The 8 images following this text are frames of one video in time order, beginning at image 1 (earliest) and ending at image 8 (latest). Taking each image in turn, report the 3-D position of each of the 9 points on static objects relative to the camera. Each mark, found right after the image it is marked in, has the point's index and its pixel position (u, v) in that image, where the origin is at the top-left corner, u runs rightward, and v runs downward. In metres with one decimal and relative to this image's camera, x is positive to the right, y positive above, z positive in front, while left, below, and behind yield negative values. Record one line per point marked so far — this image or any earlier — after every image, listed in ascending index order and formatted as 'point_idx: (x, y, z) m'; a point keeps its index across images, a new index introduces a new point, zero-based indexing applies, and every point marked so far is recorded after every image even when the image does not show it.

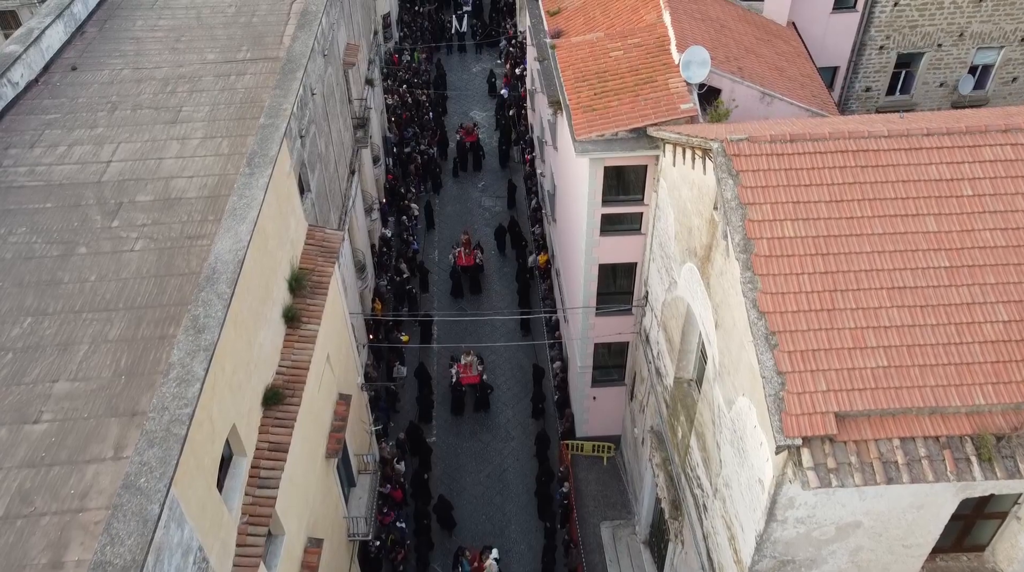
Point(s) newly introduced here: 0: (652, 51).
0: (+2.8, +4.8, +19.3) m
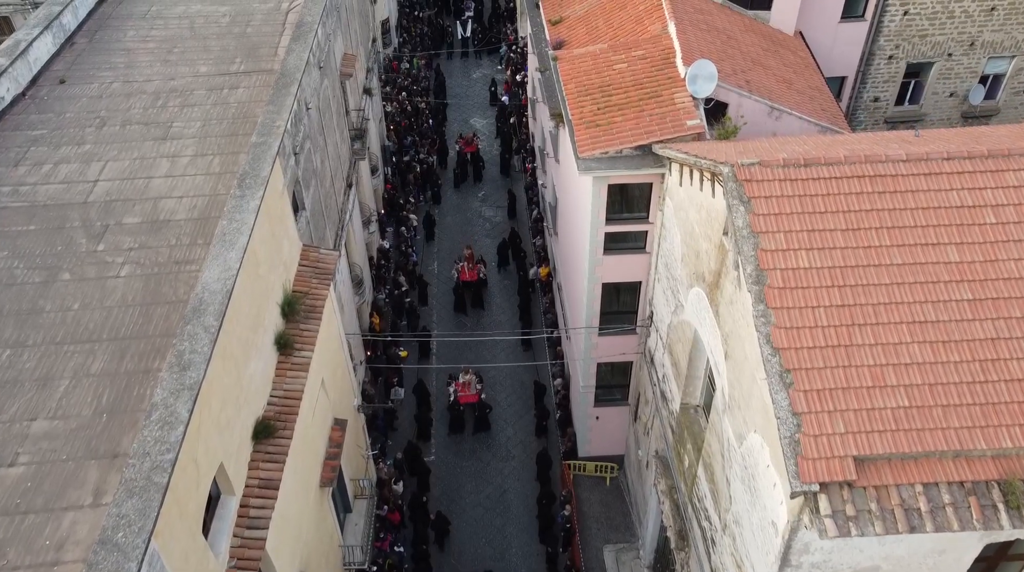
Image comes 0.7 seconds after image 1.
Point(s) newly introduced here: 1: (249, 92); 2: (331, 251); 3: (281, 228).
0: (+2.9, +4.4, +18.8) m
1: (-5.2, +3.8, +18.6) m
2: (-3.2, +0.6, +16.9) m
3: (-3.7, +0.9, +15.4) m
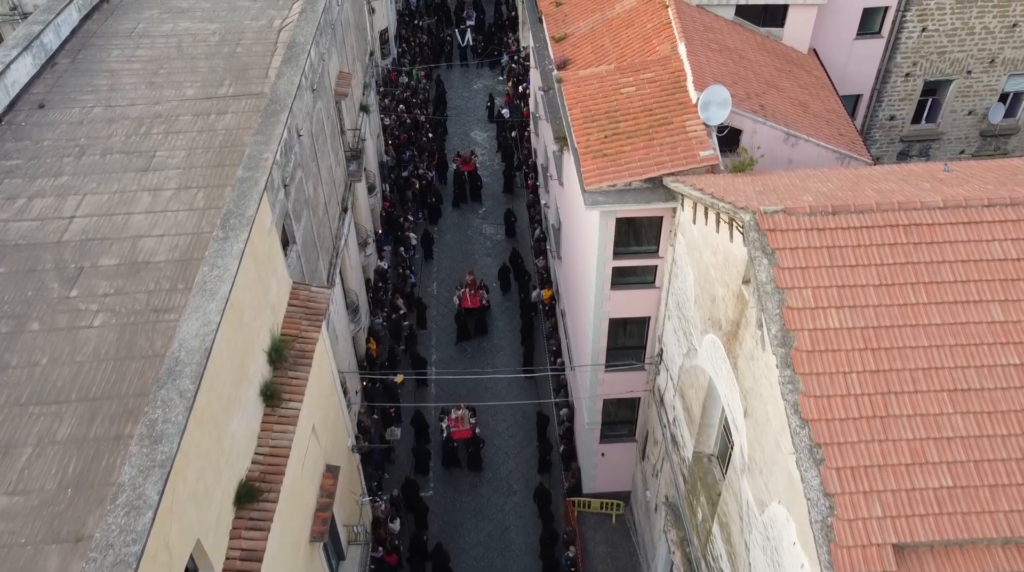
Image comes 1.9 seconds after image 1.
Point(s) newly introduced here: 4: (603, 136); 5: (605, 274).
0: (+2.9, +3.7, +17.8) m
1: (-5.1, +3.1, +17.7) m
2: (-3.2, 0.0, +16.0) m
3: (-3.7, +0.3, +14.4) m
4: (+1.7, +2.7, +17.2) m
5: (+1.7, +0.2, +17.3) m
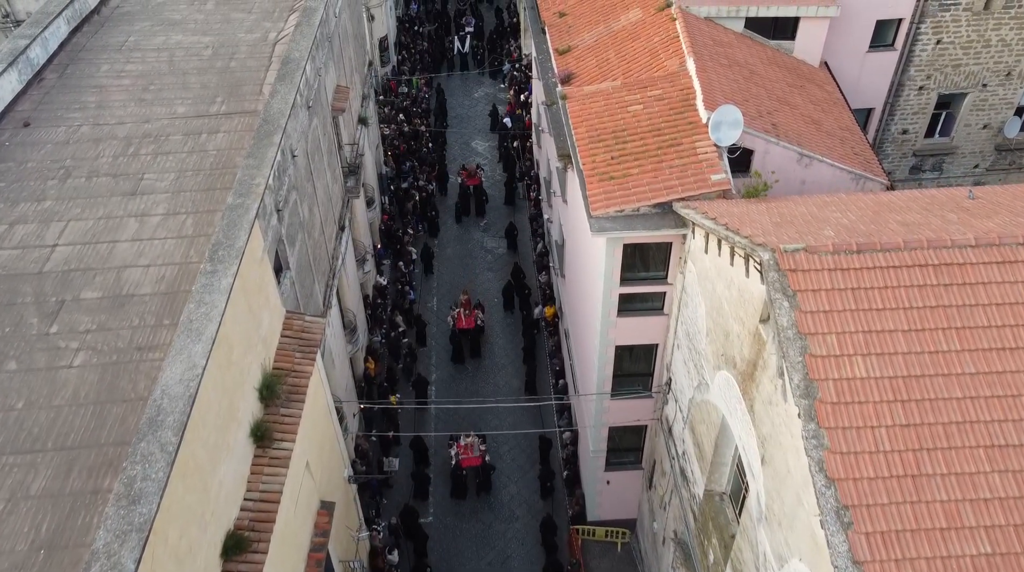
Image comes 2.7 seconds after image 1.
0: (+3.0, +3.3, +17.2) m
1: (-5.1, +2.7, +17.0) m
2: (-3.1, -0.5, +15.3) m
3: (-3.7, -0.2, +13.8) m
4: (+1.7, +2.2, +16.5) m
5: (+1.7, -0.3, +16.6) m
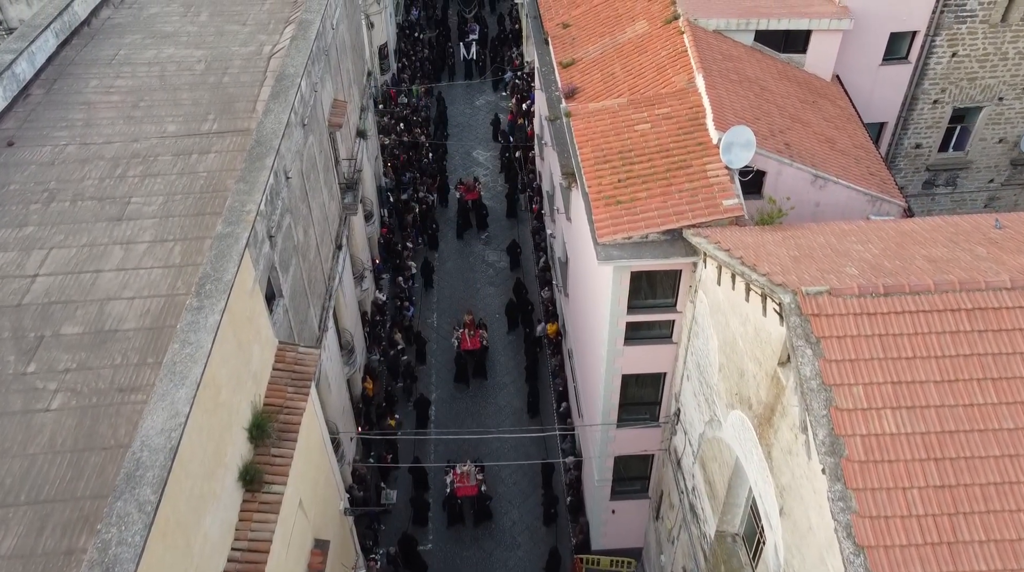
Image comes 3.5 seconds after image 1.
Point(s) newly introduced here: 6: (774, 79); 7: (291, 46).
0: (+3.0, +2.8, +16.5) m
1: (-5.0, +2.2, +16.4) m
2: (-3.1, -1.0, +14.7) m
3: (-3.6, -0.7, +13.1) m
4: (+1.7, +1.8, +15.9) m
5: (+1.8, -0.7, +16.0) m
6: (+5.4, +4.3, +19.6) m
7: (-4.4, +4.8, +19.0) m
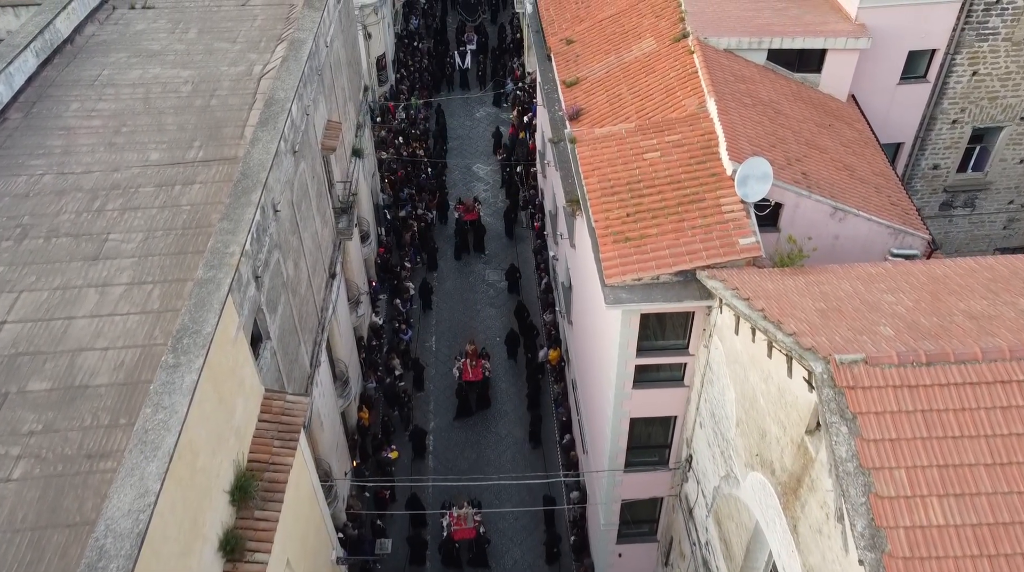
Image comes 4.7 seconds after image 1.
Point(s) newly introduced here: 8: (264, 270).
0: (+3.0, +2.2, +15.6) m
1: (-5.0, +1.6, +15.4) m
2: (-3.1, -1.6, +13.7) m
3: (-3.6, -1.3, +12.2) m
4: (+1.8, +1.1, +15.0) m
5: (+1.8, -1.4, +15.0) m
6: (+5.5, +3.6, +18.6) m
7: (-4.4, +4.1, +18.0) m
8: (-3.8, +0.2, +14.3) m
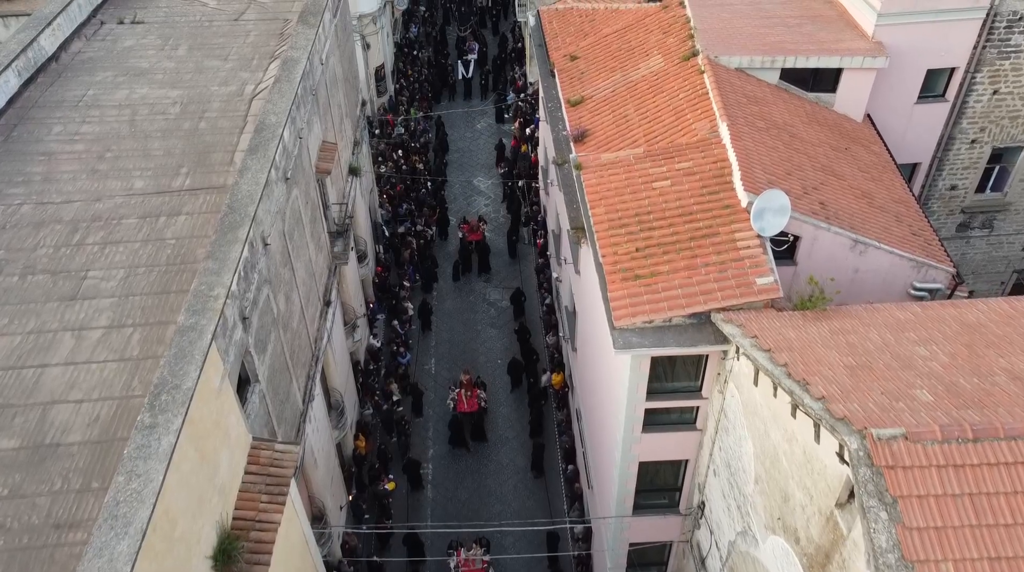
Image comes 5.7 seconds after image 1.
0: (+3.1, +1.6, +14.8) m
1: (-5.0, +1.0, +14.6) m
2: (-3.0, -2.2, +12.9) m
3: (-3.6, -1.9, +11.4) m
4: (+1.8, +0.6, +14.2) m
5: (+1.9, -1.9, +14.2) m
6: (+5.5, +3.0, +17.8) m
7: (-4.3, +3.6, +17.2) m
8: (-3.7, -0.3, +13.5) m
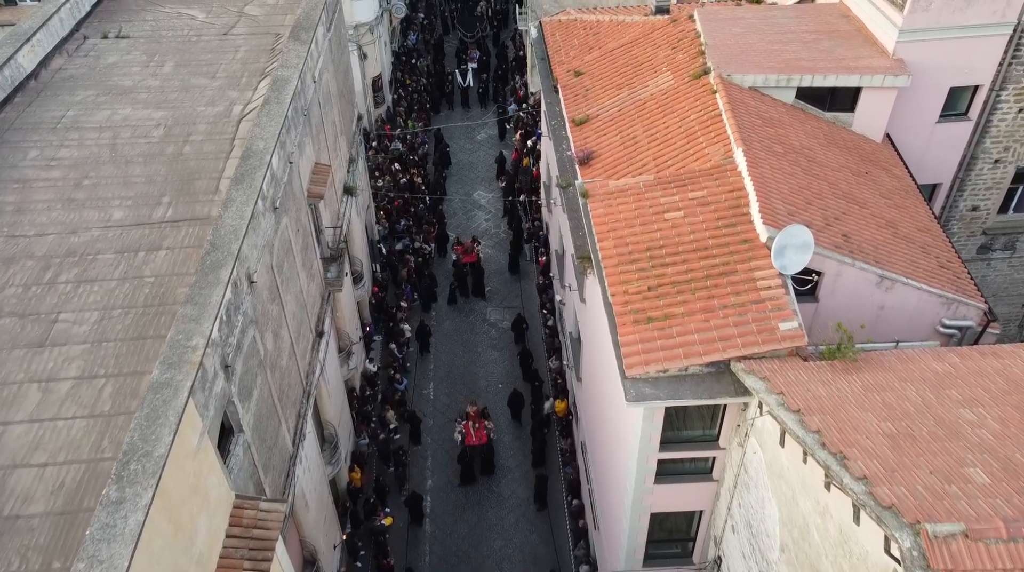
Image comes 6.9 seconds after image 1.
0: (+3.1, +1.0, +13.8) m
1: (-4.9, +0.4, +13.7) m
2: (-3.0, -2.7, +12.0) m
3: (-3.5, -2.4, +10.4) m
4: (+1.9, 0.0, +13.2) m
5: (+1.9, -2.5, +13.3) m
6: (+5.5, +2.5, +16.9) m
7: (-4.3, +3.0, +16.3) m
8: (-3.7, -0.9, +12.6) m
